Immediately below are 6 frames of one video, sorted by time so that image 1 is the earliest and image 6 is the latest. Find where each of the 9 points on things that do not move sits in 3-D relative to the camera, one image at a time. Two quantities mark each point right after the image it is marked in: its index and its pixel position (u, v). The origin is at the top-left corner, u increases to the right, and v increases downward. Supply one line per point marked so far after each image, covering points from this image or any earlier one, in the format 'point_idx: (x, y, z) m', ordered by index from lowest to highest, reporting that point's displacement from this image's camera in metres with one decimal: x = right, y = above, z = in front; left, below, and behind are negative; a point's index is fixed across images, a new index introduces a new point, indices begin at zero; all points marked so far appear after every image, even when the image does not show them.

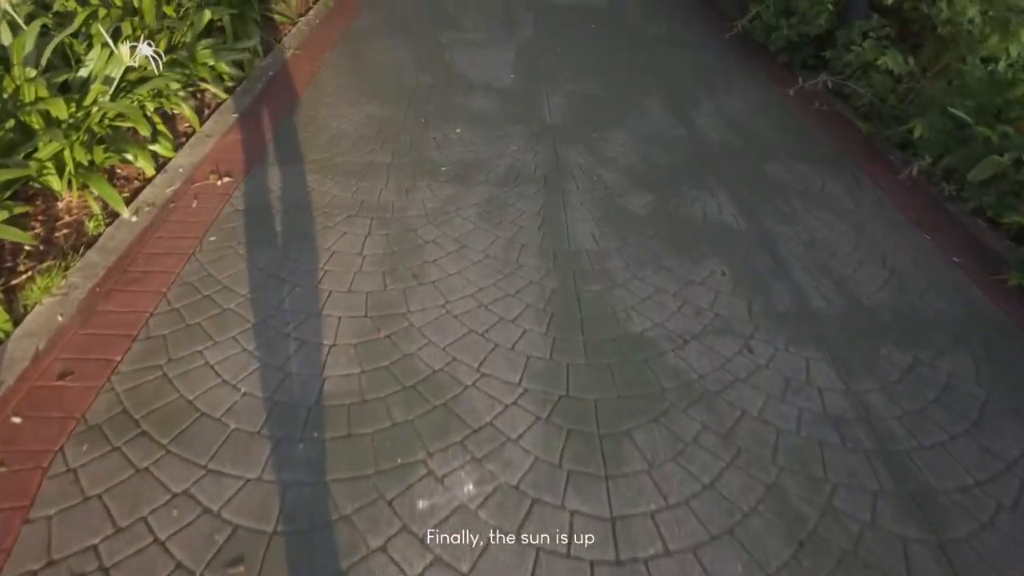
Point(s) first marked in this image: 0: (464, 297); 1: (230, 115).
0: (-0.2, 0.0, +2.4) m
1: (-1.5, +0.9, +3.6) m
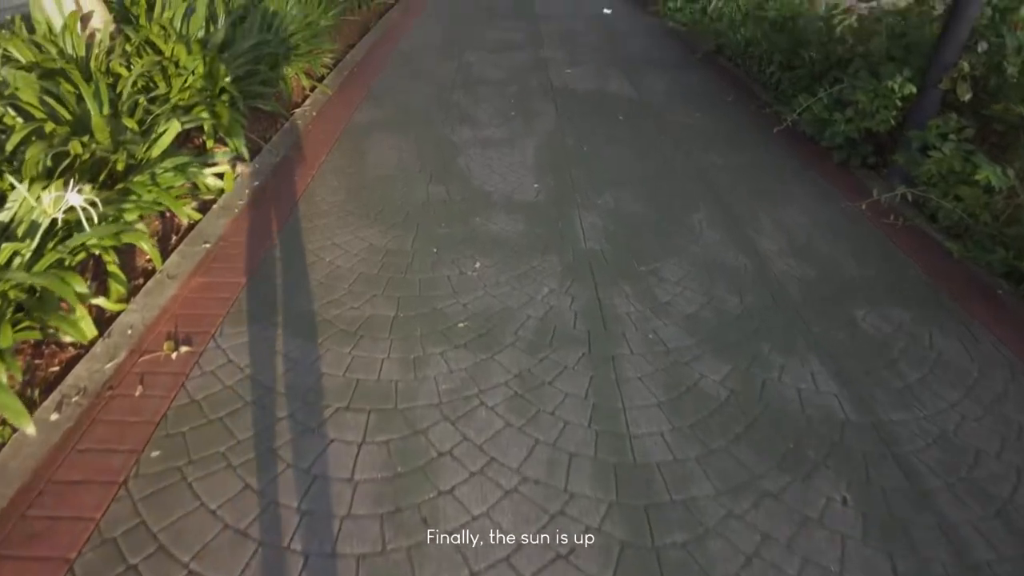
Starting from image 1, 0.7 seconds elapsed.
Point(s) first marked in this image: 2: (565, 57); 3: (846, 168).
0: (0.0, -0.7, +1.7) m
1: (-1.4, +0.2, +3.0) m
2: (+0.5, +2.3, +6.9) m
3: (+2.2, +0.8, +4.6) m
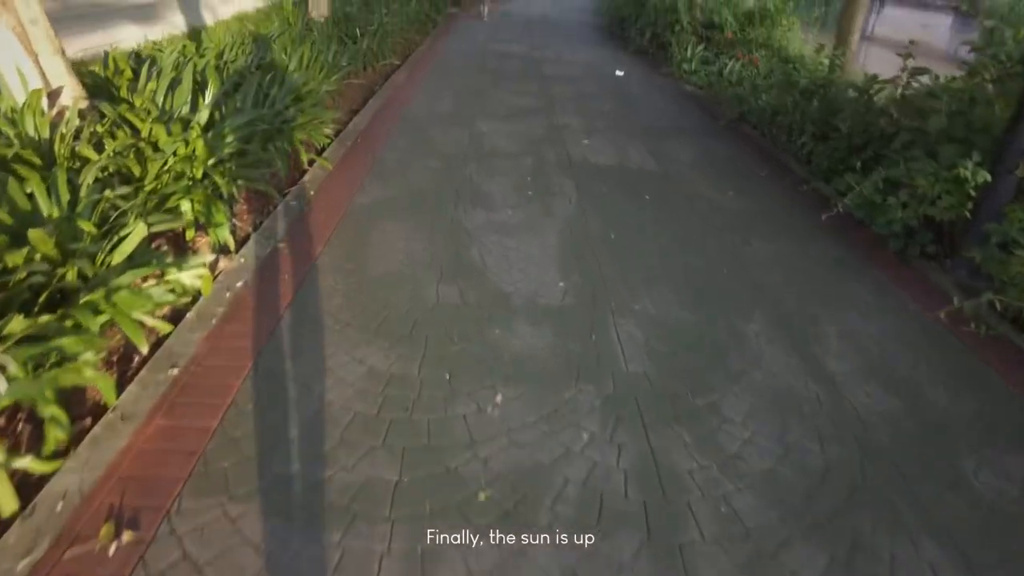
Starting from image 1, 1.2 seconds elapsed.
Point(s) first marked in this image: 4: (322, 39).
0: (+0.1, -1.1, +1.1) m
1: (-1.3, -0.3, +2.5) m
2: (+0.7, +1.6, +6.5) m
3: (+2.4, +0.2, +4.1) m
4: (-2.2, +2.9, +7.9) m
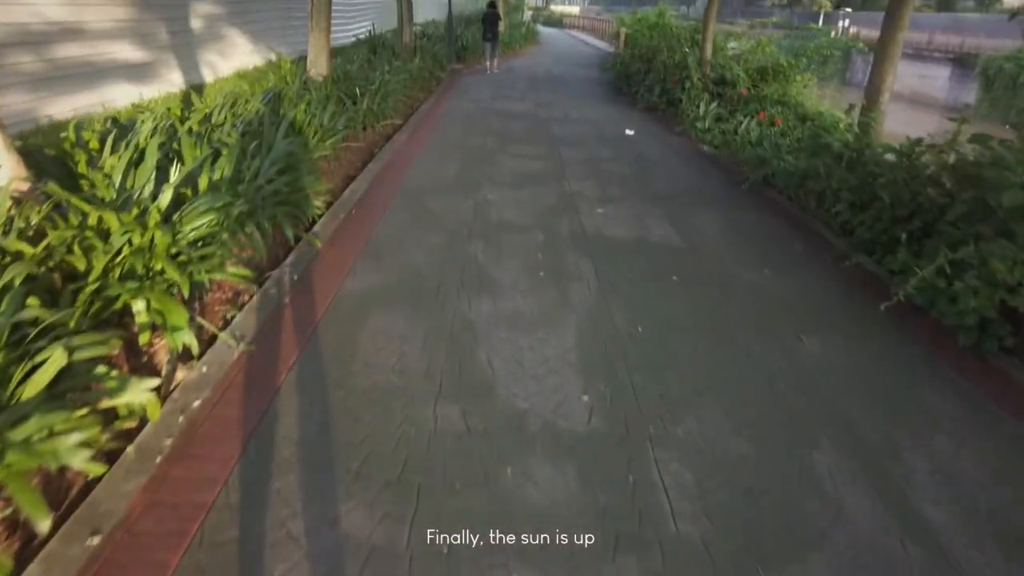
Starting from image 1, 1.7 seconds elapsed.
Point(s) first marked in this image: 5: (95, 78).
0: (+0.1, -1.5, +0.5) m
1: (-1.2, -0.8, +1.9) m
2: (+0.7, +0.8, +6.0) m
3: (+2.4, -0.3, +3.5) m
4: (-2.1, +2.1, +7.5) m
5: (-5.7, +2.9, +9.2) m
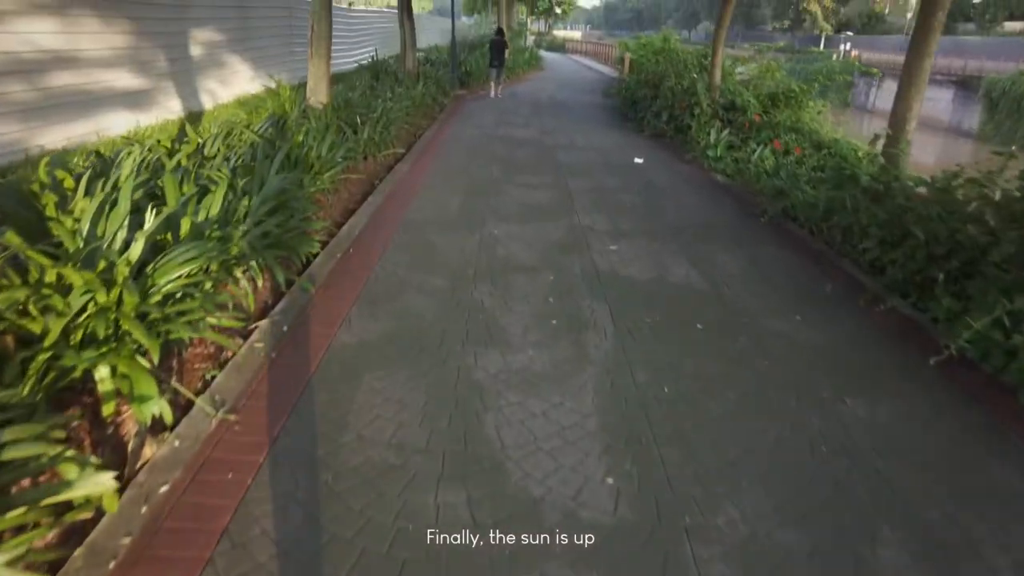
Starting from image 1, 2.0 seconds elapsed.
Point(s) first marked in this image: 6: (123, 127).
0: (+0.2, -1.6, +0.1) m
1: (-1.2, -1.0, +1.5) m
2: (+0.8, +0.5, +5.7) m
3: (+2.5, -0.6, +3.1) m
4: (-2.1, +1.7, +7.2) m
5: (-5.6, +2.4, +9.0) m
6: (-5.6, +2.3, +9.7) m
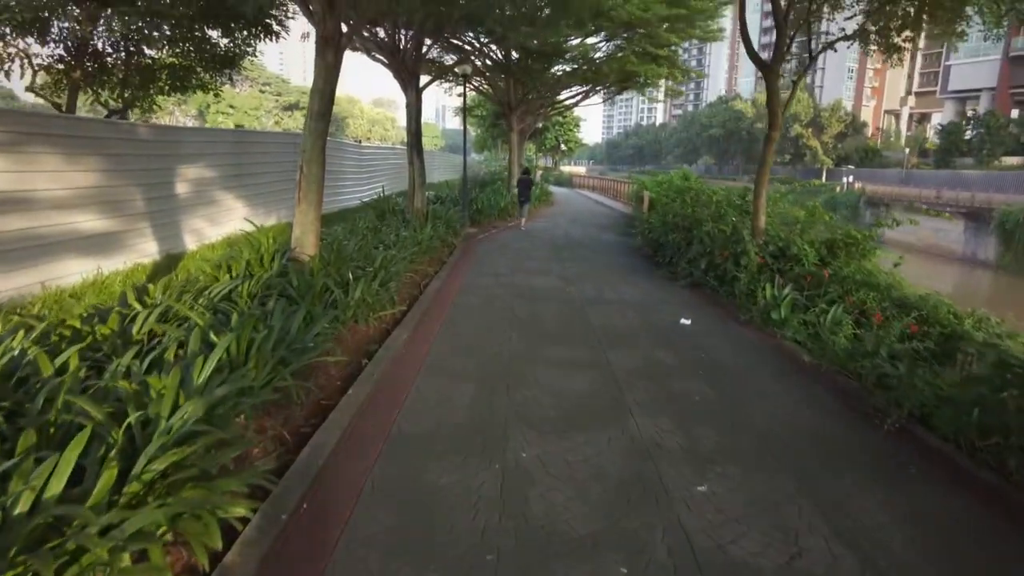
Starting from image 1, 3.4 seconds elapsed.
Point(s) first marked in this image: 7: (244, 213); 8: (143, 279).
0: (+0.3, -2.0, -1.9) m
1: (-1.0, -1.6, -0.3) m
2: (+1.0, -0.9, +4.0) m
3: (+2.6, -1.6, +1.3) m
4: (-1.9, 0.0, +5.8) m
5: (-5.4, +0.4, +7.6) m
6: (-5.4, +0.1, +8.3) m
7: (-5.3, +1.5, +13.3) m
8: (-4.7, +0.1, +8.7) m
